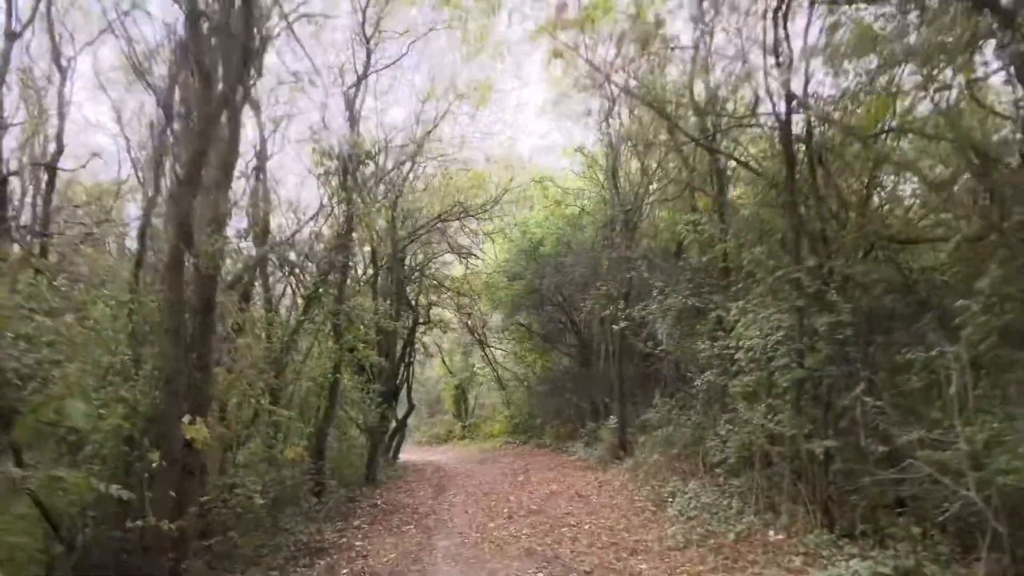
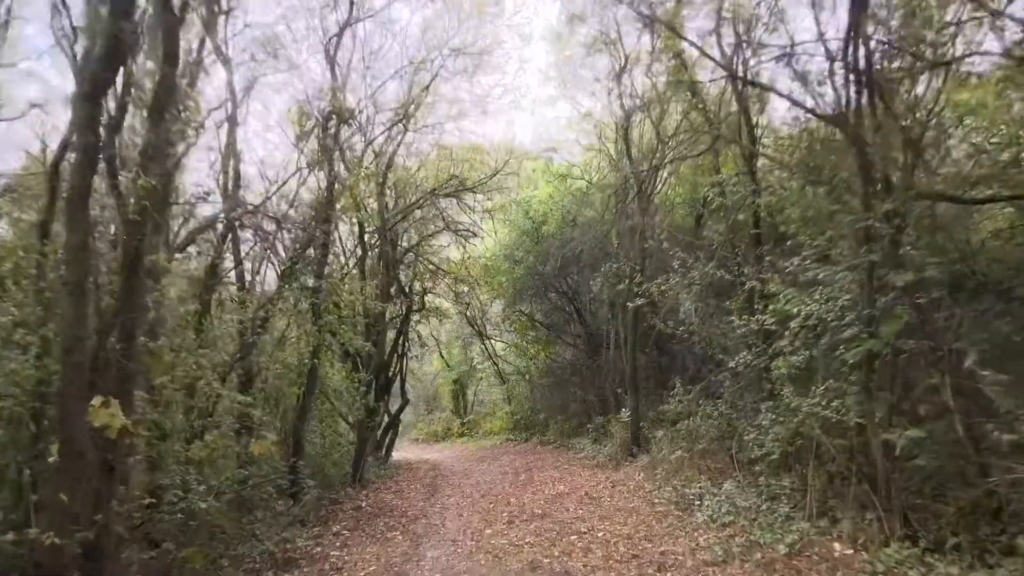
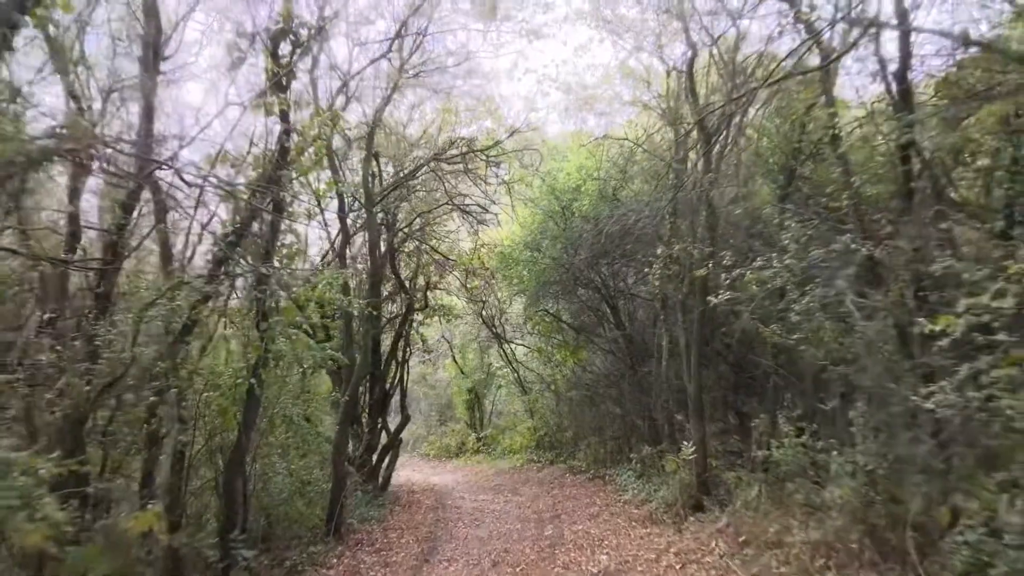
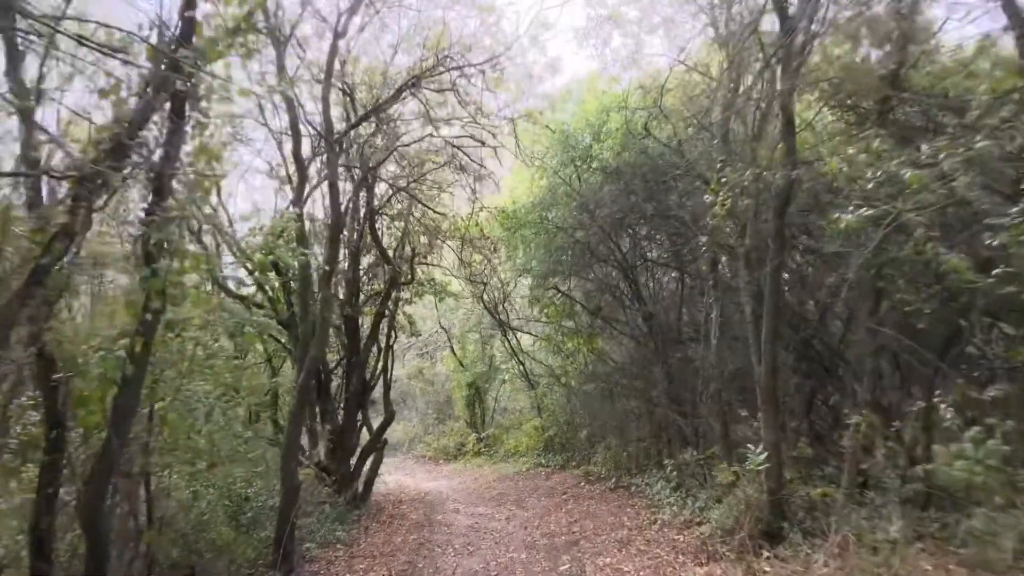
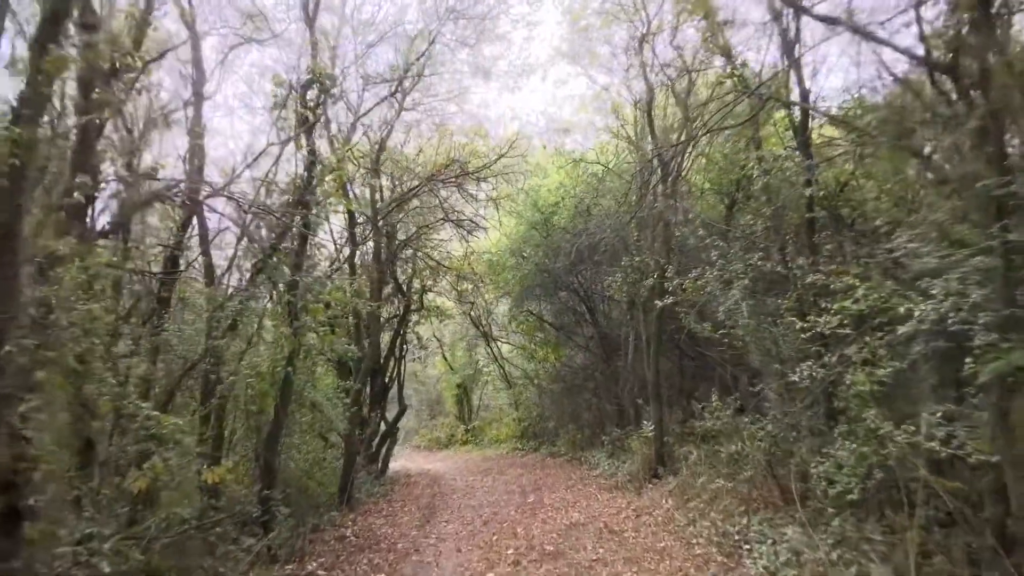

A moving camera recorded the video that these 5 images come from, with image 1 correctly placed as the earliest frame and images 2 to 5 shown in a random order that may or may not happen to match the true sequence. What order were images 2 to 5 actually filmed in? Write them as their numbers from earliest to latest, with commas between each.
2, 5, 3, 4
